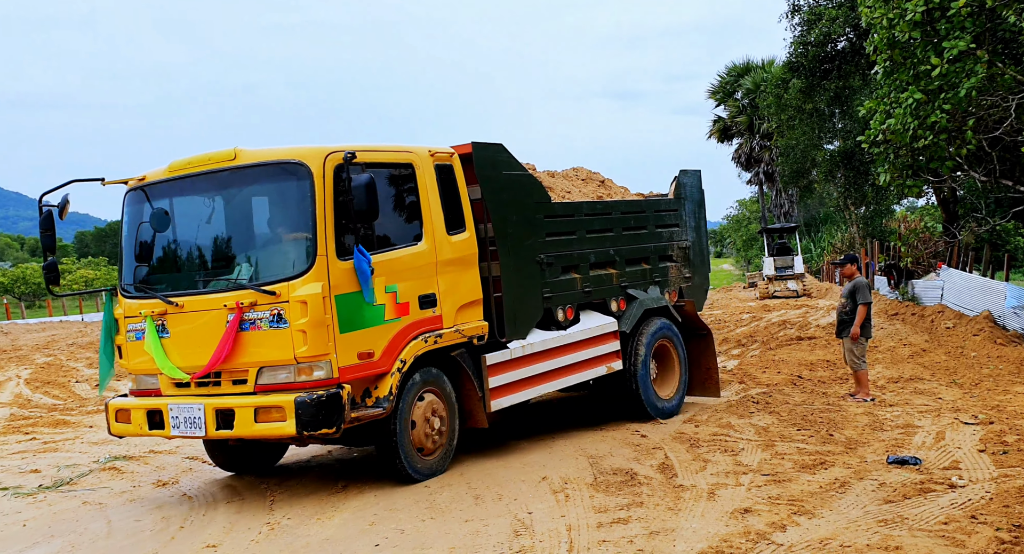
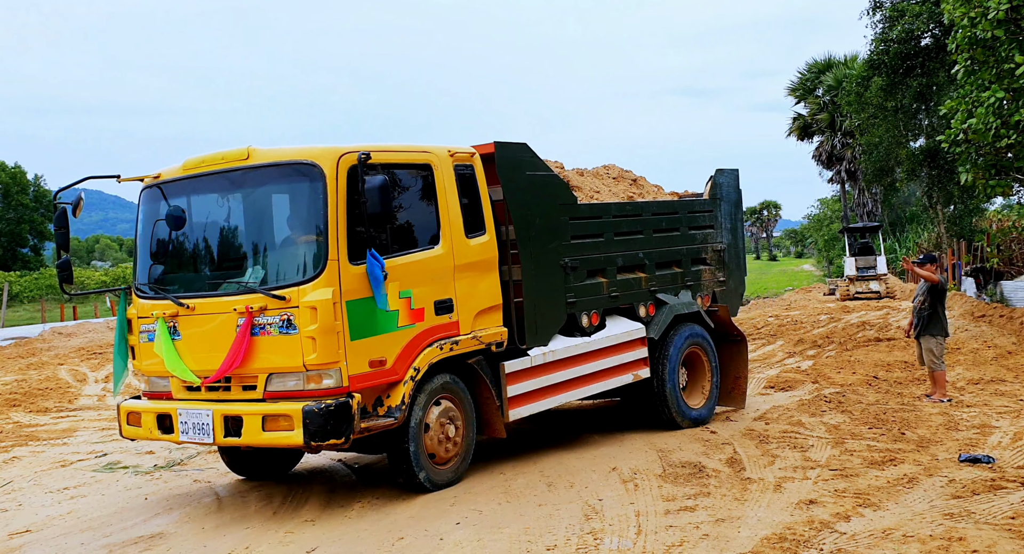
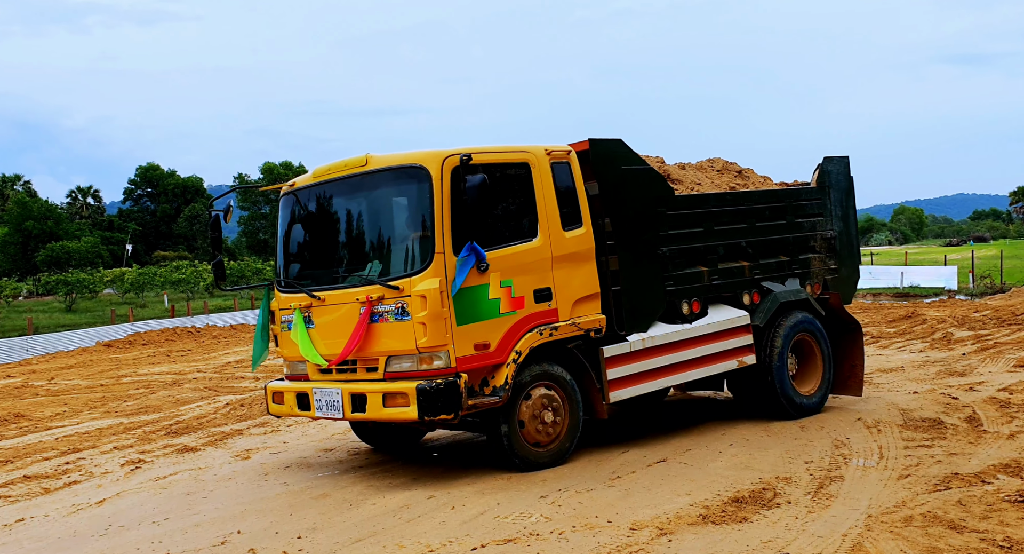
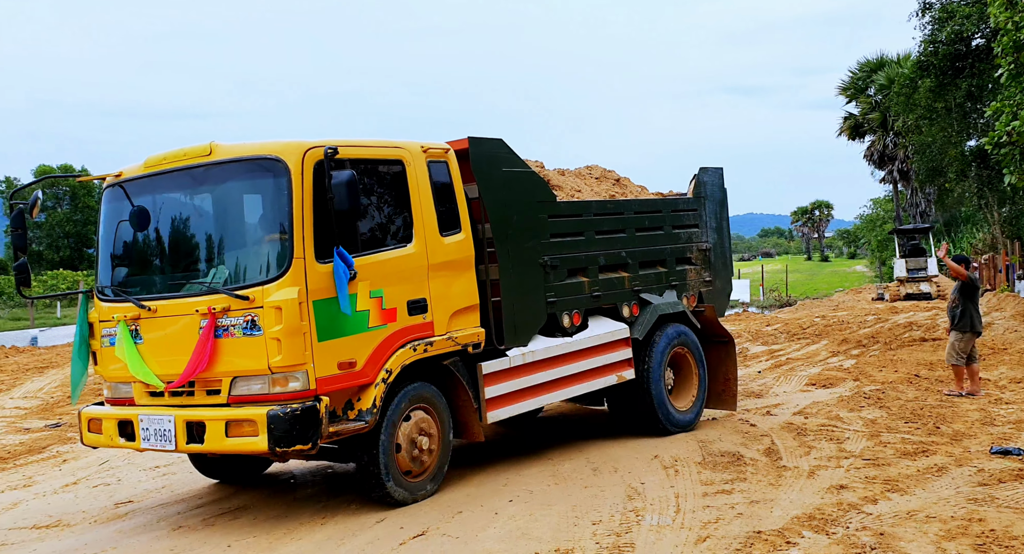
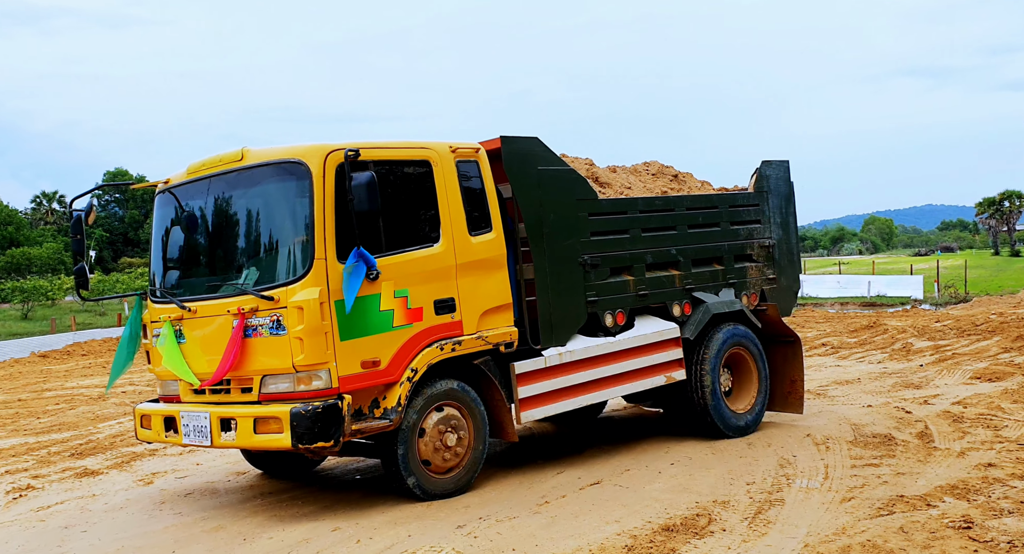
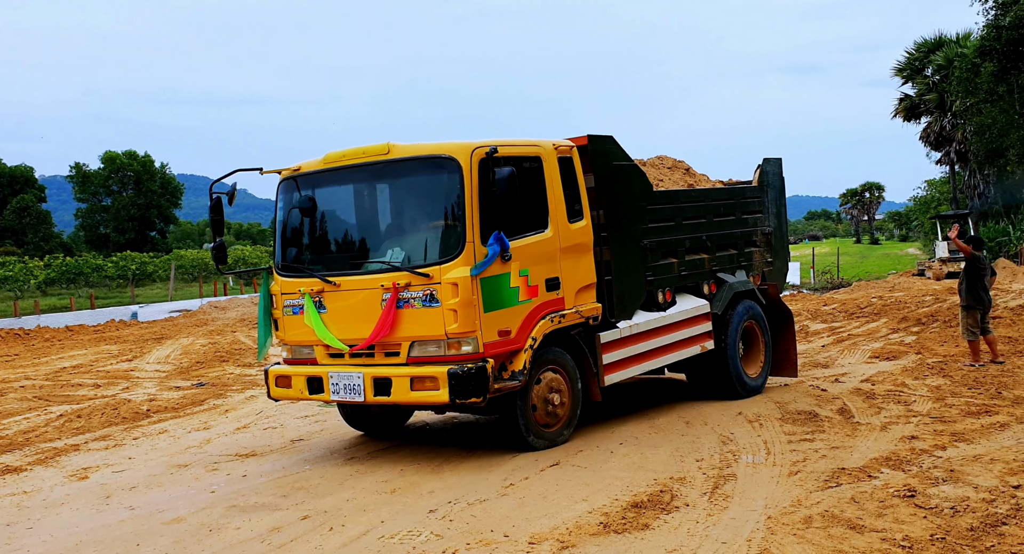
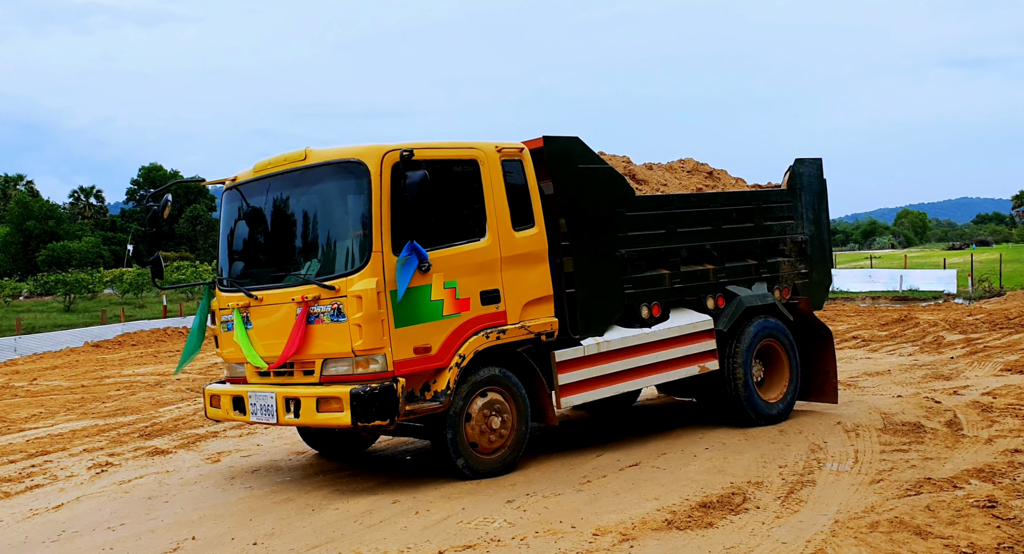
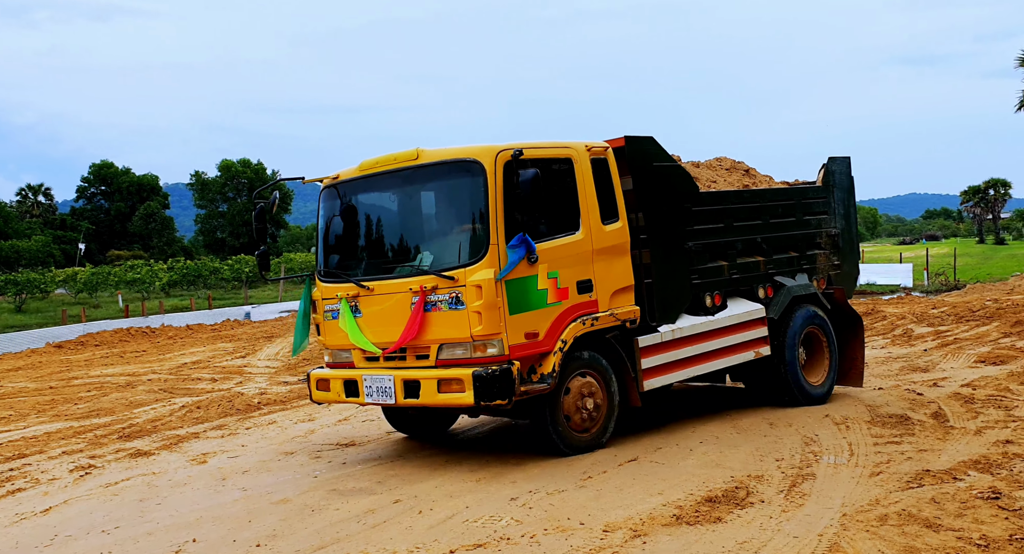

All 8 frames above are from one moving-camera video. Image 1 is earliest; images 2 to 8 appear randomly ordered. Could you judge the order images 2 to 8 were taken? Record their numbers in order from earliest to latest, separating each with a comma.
2, 4, 5, 7, 3, 8, 6
